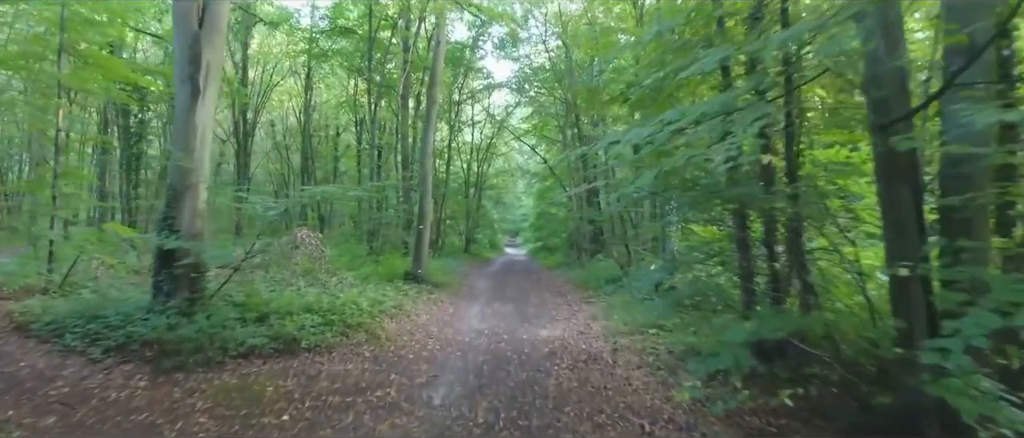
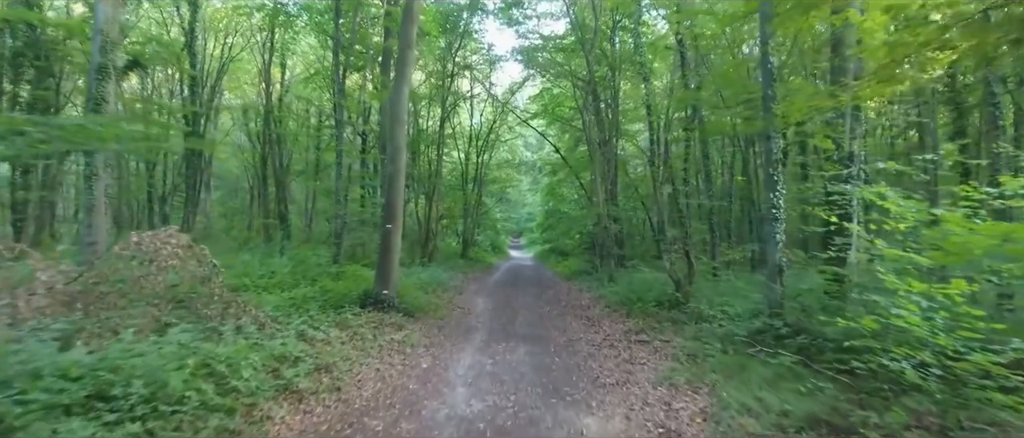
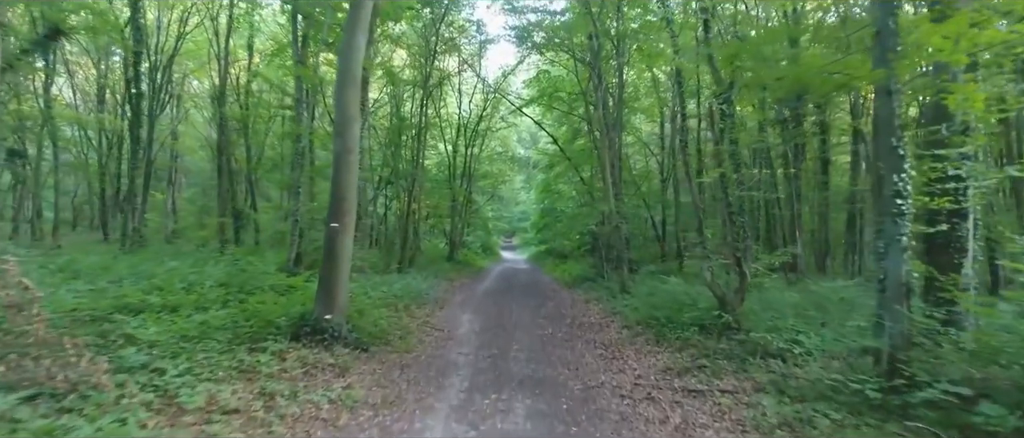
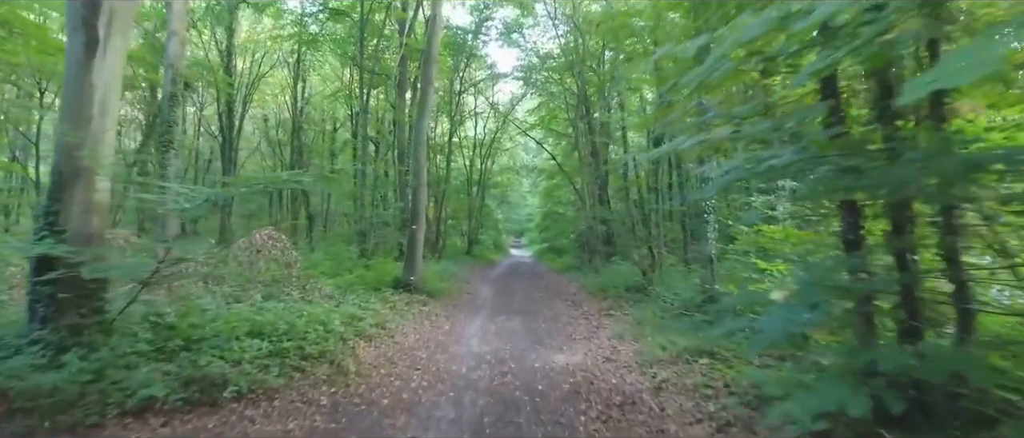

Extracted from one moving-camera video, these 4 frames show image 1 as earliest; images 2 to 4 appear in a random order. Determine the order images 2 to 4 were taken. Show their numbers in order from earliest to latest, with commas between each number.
4, 2, 3
